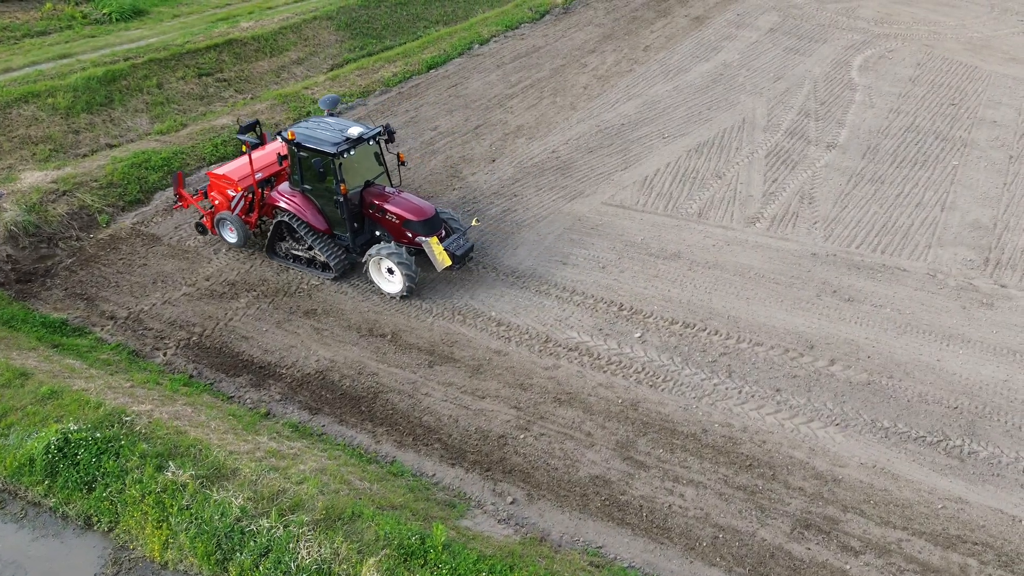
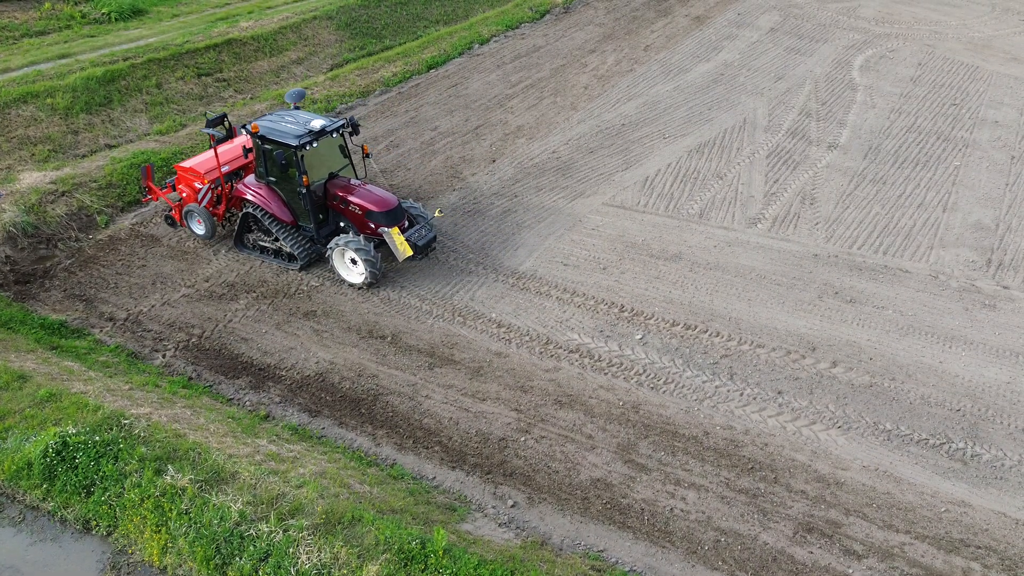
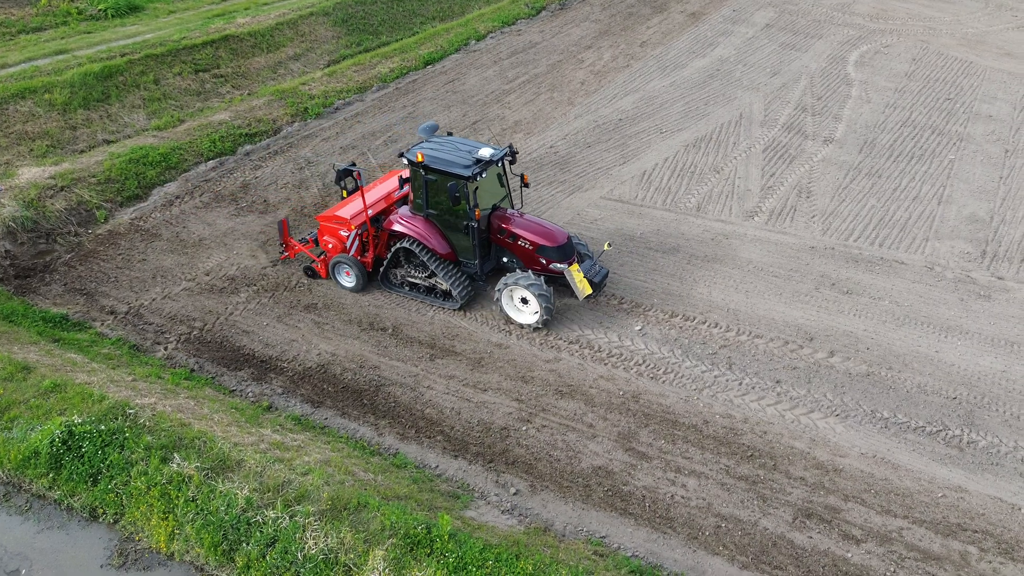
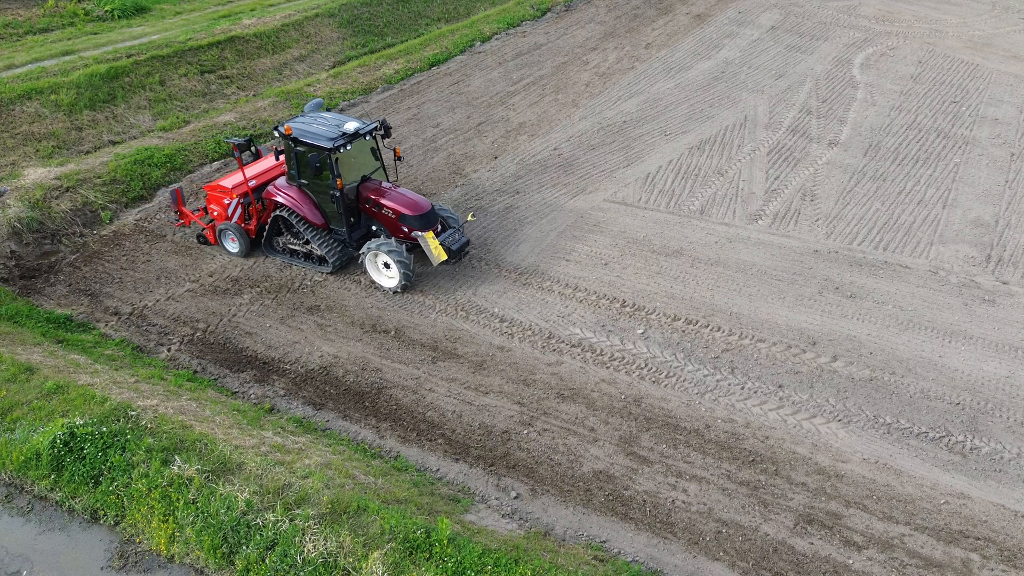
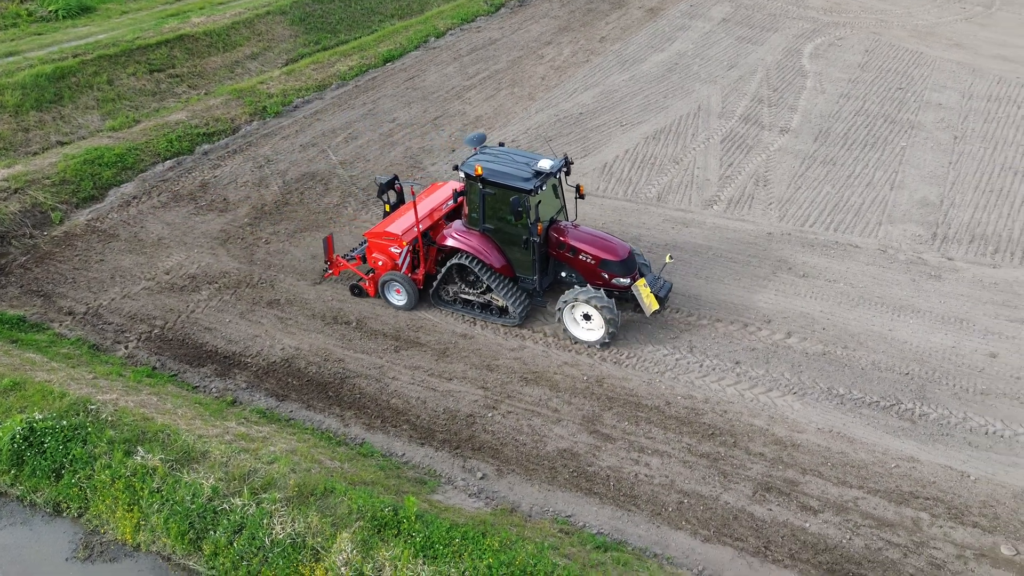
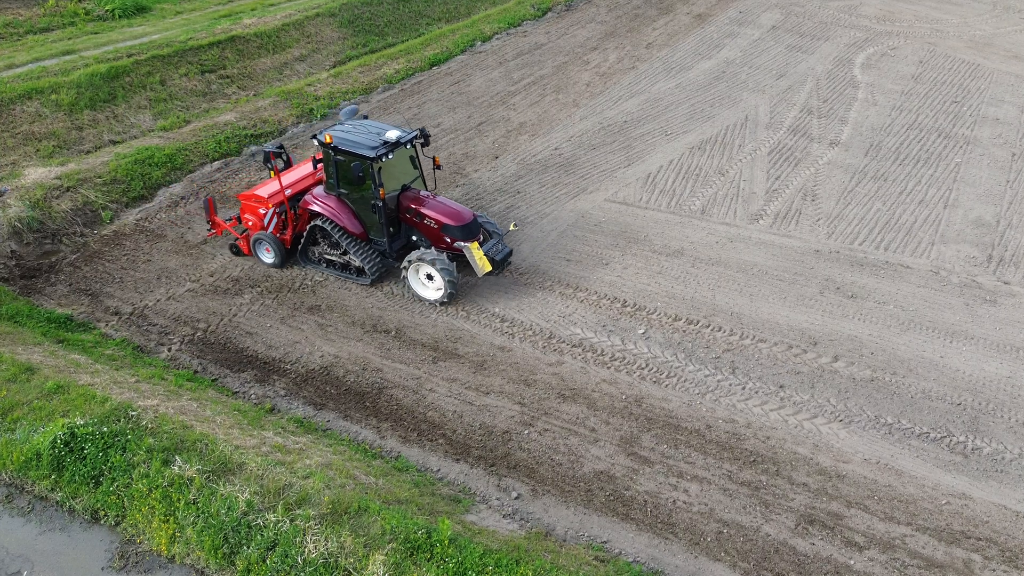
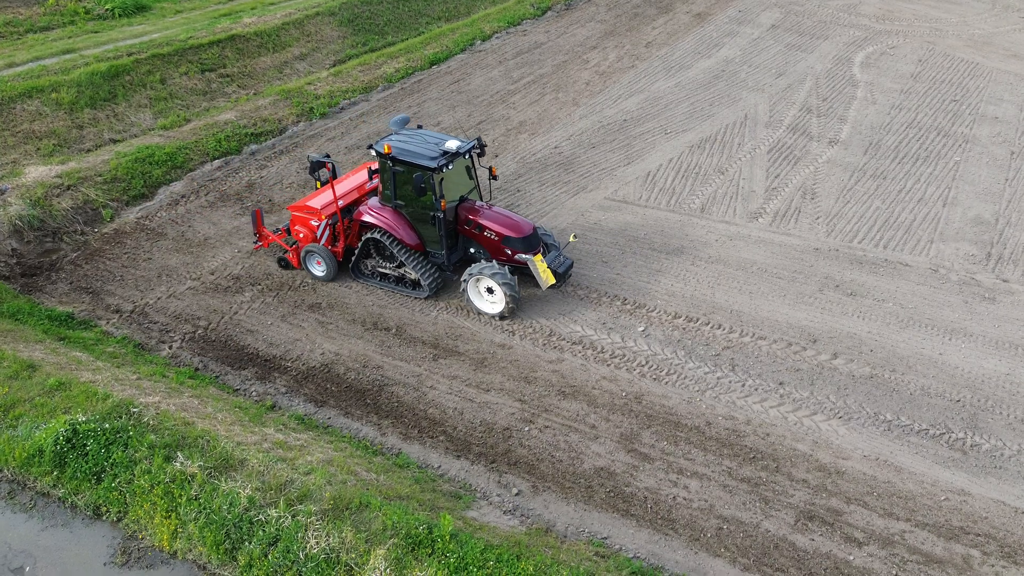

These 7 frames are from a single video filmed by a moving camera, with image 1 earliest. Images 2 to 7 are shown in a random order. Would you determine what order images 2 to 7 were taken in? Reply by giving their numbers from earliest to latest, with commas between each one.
2, 4, 6, 7, 3, 5
